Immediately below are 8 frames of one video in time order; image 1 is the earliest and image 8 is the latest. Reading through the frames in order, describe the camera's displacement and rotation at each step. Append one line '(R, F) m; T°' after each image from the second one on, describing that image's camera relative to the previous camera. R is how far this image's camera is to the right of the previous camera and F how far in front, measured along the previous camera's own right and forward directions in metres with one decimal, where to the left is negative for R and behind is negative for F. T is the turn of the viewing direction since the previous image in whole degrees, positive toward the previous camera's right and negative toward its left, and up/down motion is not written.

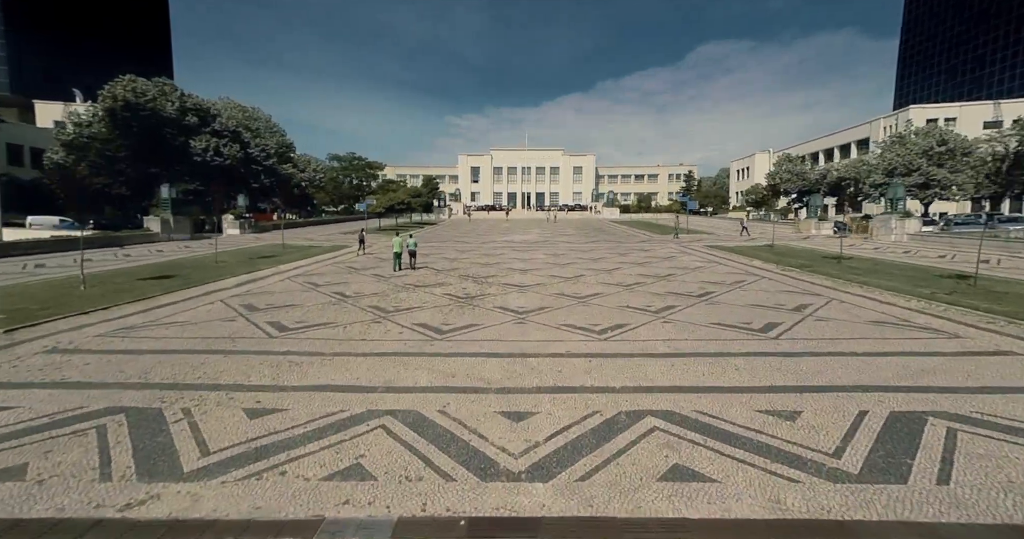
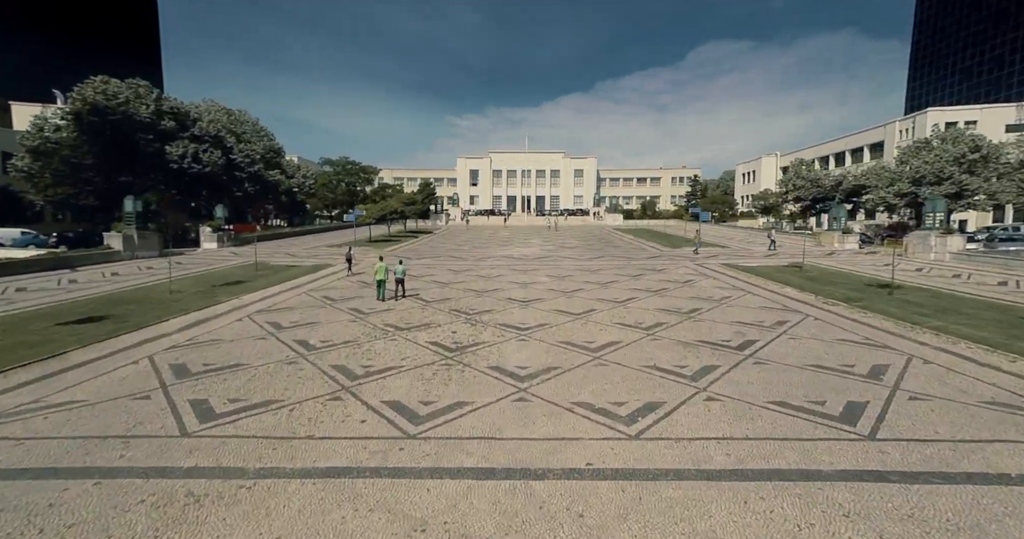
(0.0, +1.6) m; 0°
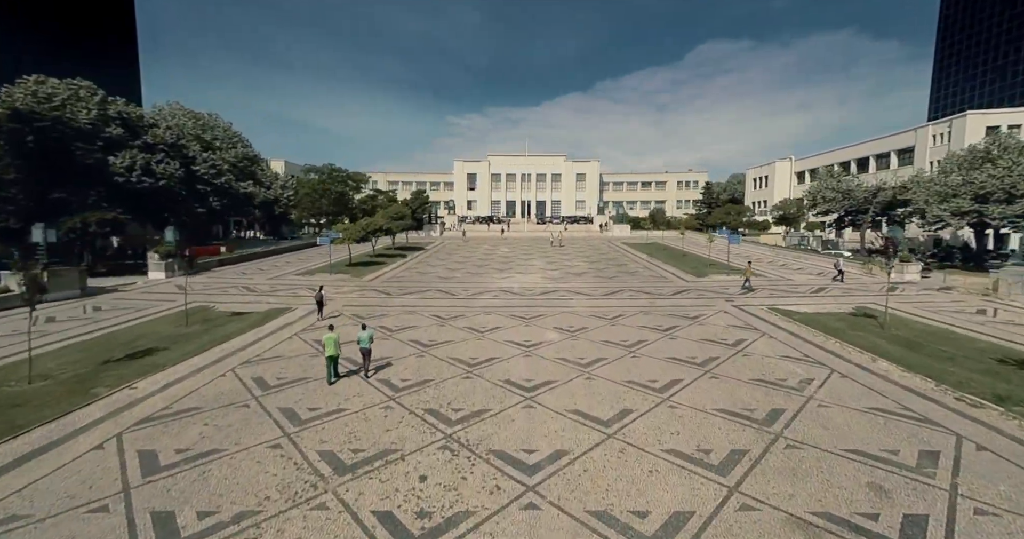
(0.0, +3.0) m; 0°
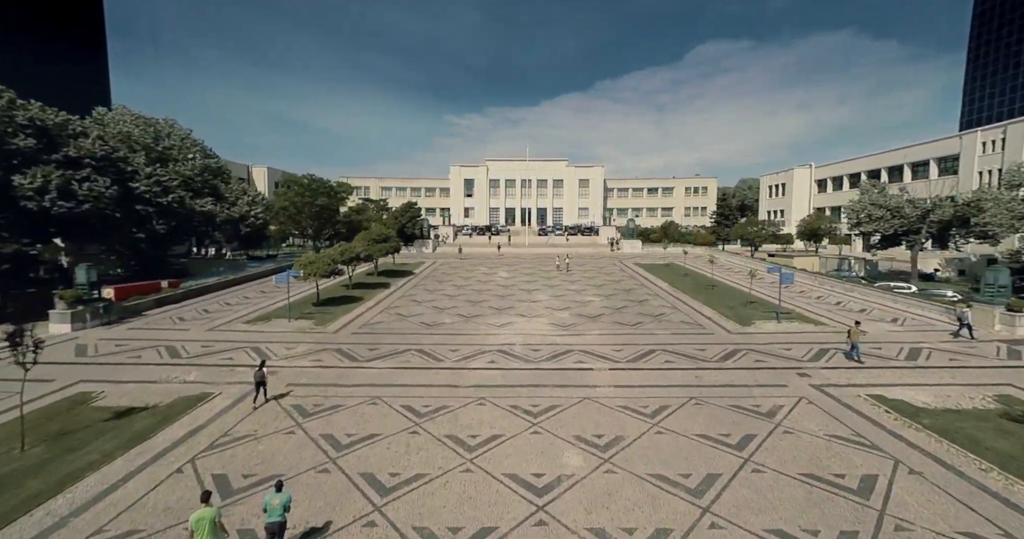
(-0.1, +3.6) m; 0°
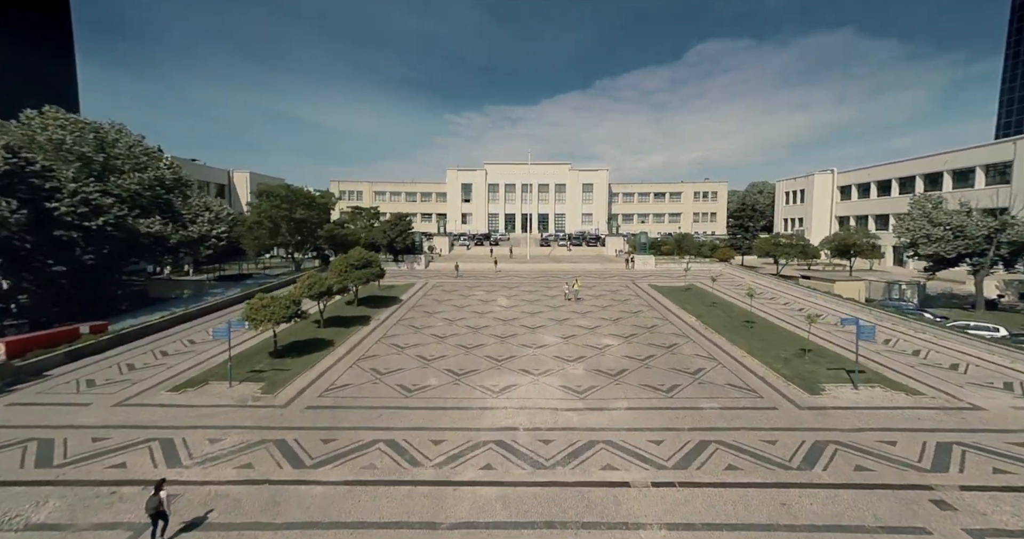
(-0.1, +3.4) m; 0°
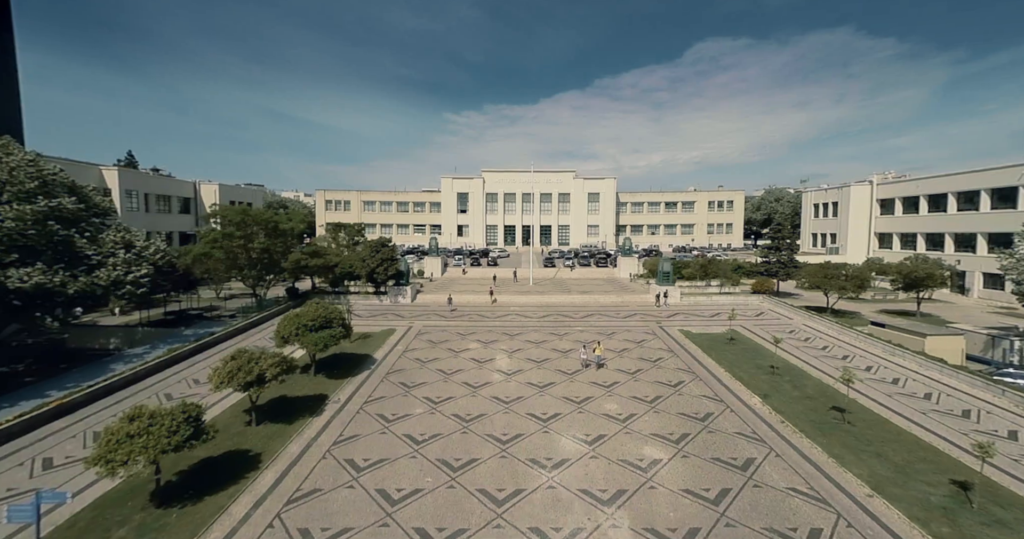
(-0.2, +5.0) m; 0°
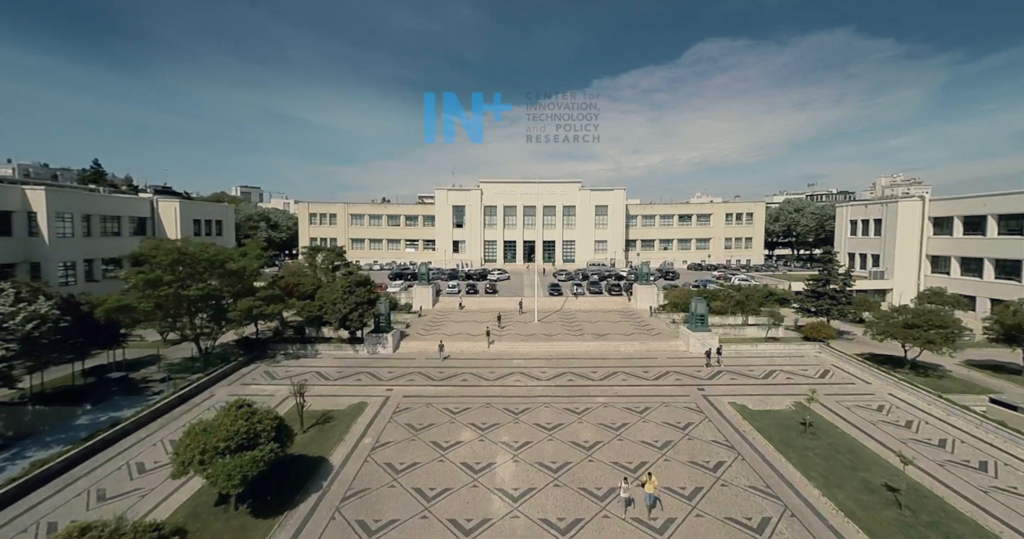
(-0.2, +5.1) m; 0°
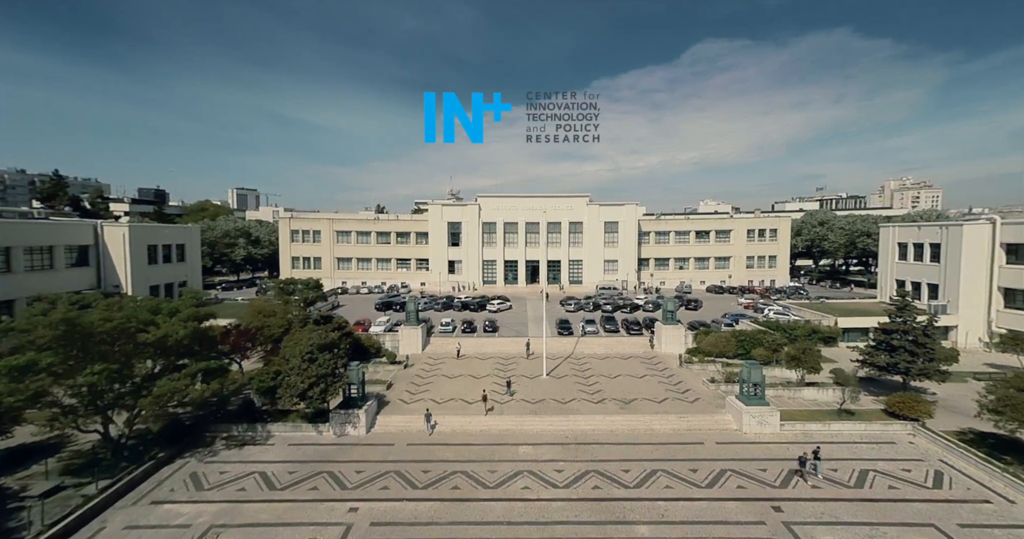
(-0.3, +5.2) m; 0°
